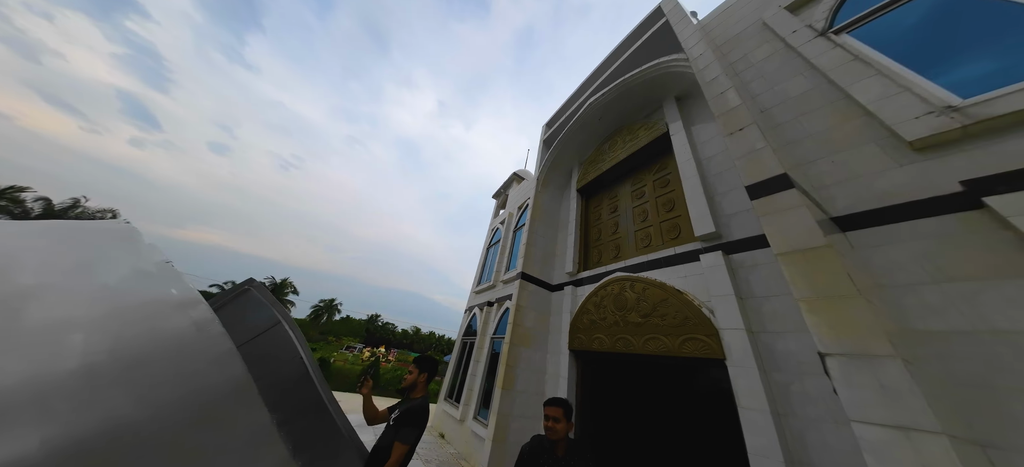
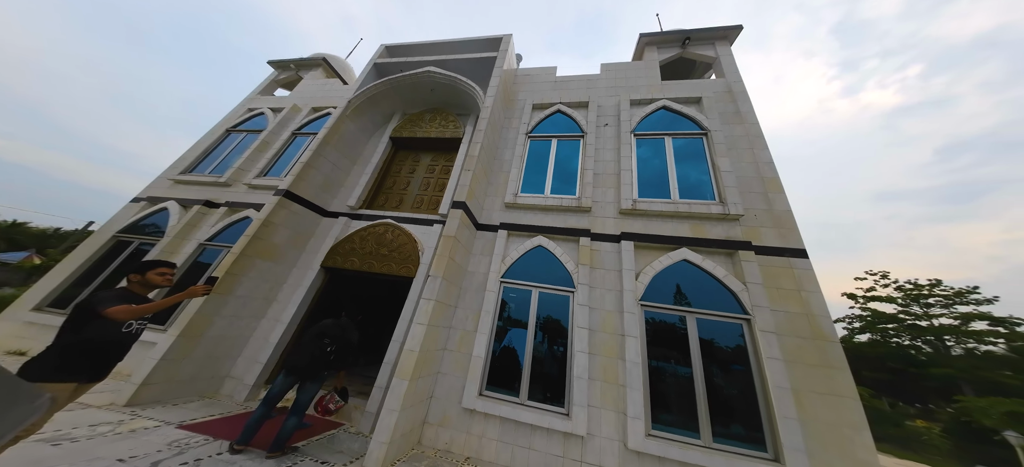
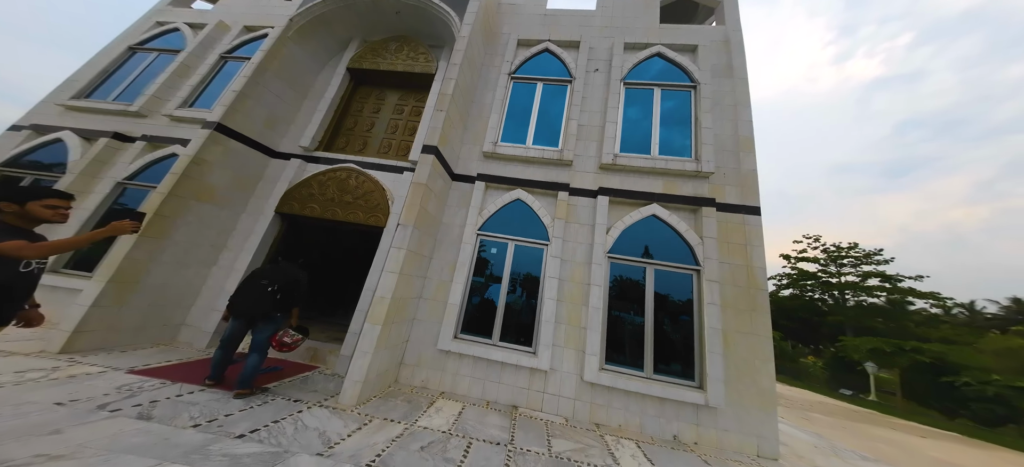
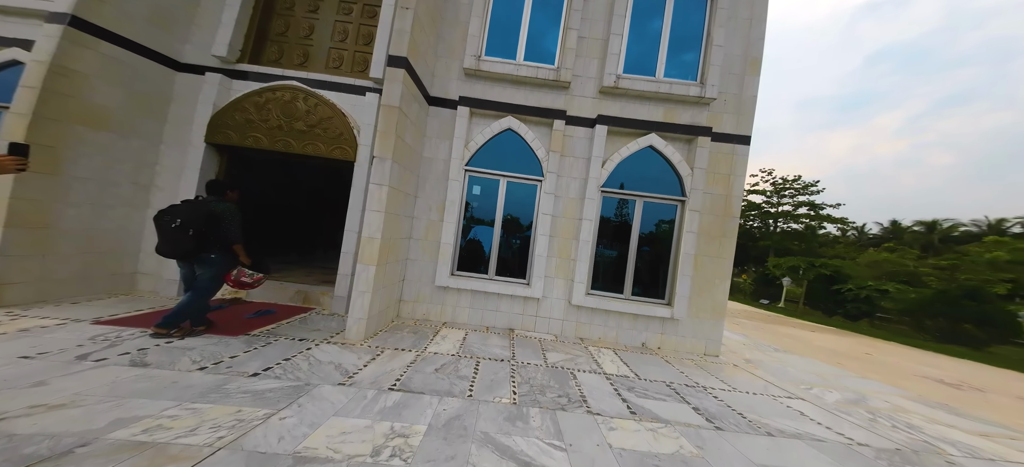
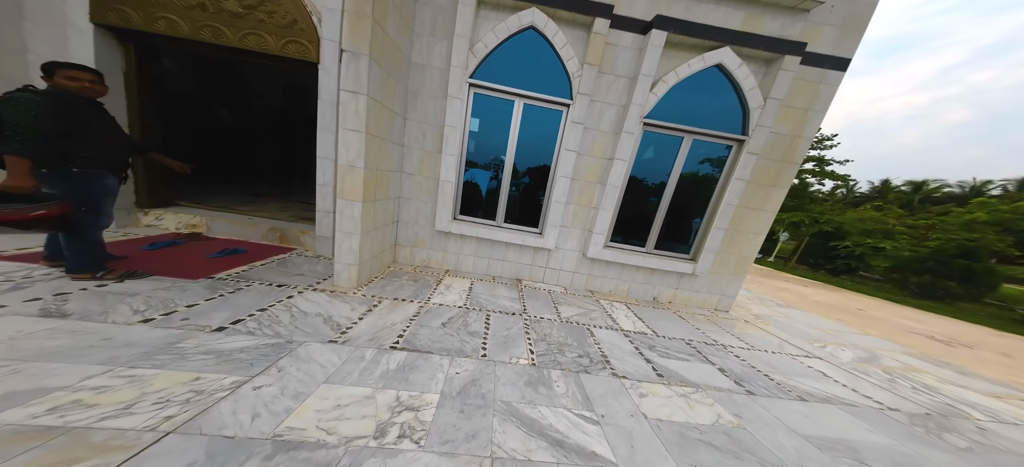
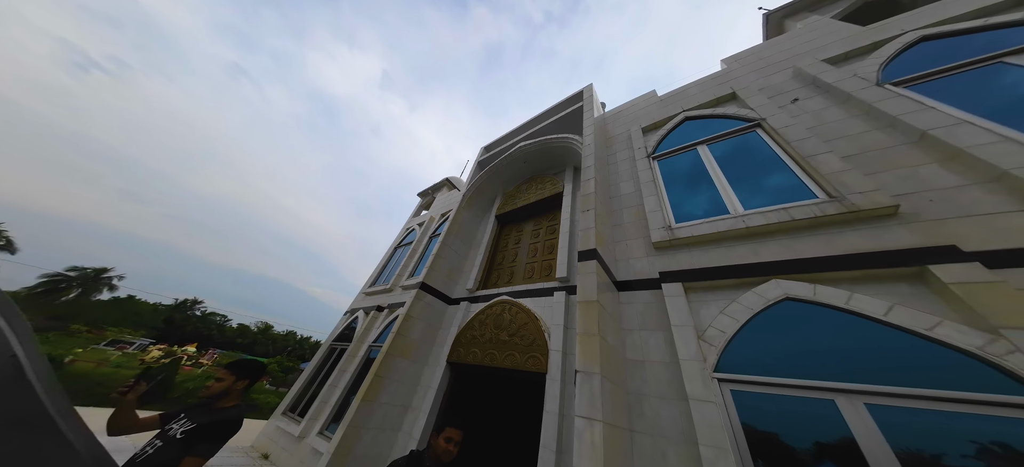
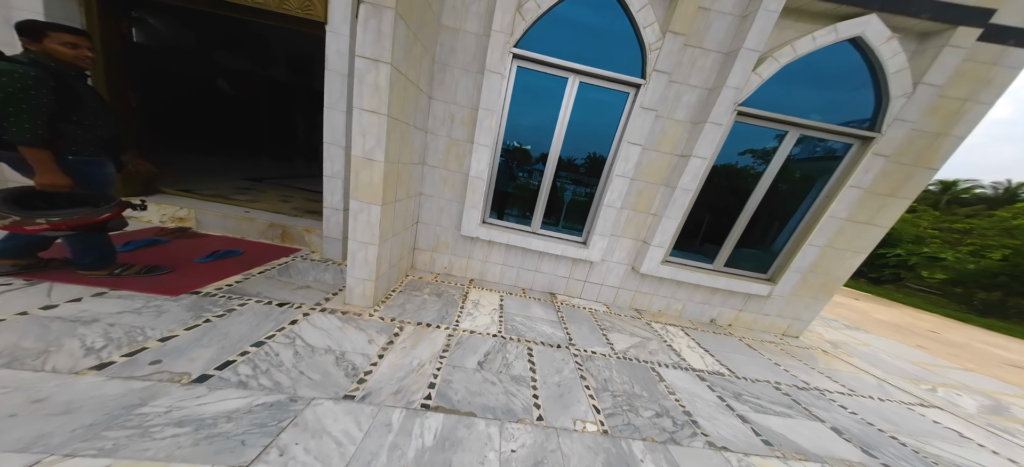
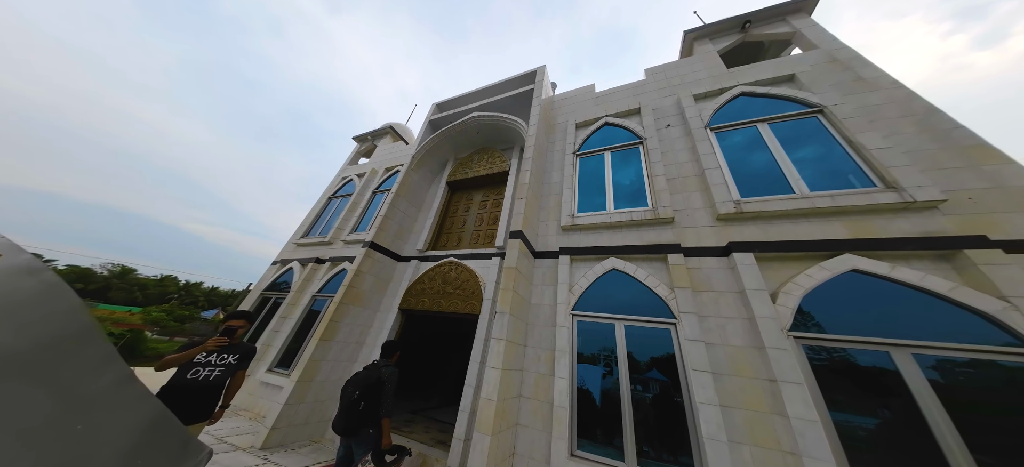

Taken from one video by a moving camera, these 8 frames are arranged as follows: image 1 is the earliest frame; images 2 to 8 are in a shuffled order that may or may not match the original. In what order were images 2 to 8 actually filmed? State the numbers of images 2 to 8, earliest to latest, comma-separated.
6, 8, 2, 3, 4, 5, 7
